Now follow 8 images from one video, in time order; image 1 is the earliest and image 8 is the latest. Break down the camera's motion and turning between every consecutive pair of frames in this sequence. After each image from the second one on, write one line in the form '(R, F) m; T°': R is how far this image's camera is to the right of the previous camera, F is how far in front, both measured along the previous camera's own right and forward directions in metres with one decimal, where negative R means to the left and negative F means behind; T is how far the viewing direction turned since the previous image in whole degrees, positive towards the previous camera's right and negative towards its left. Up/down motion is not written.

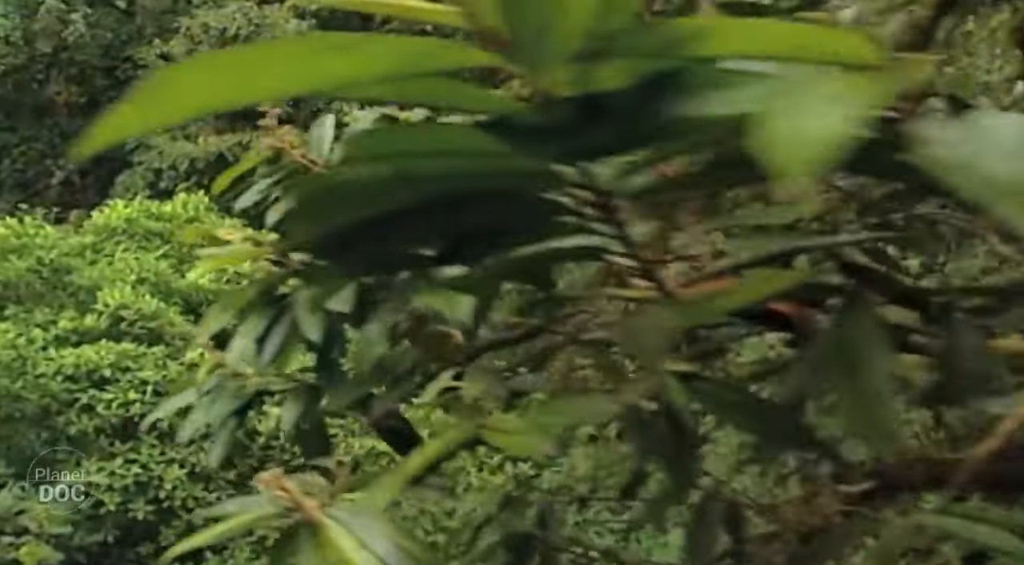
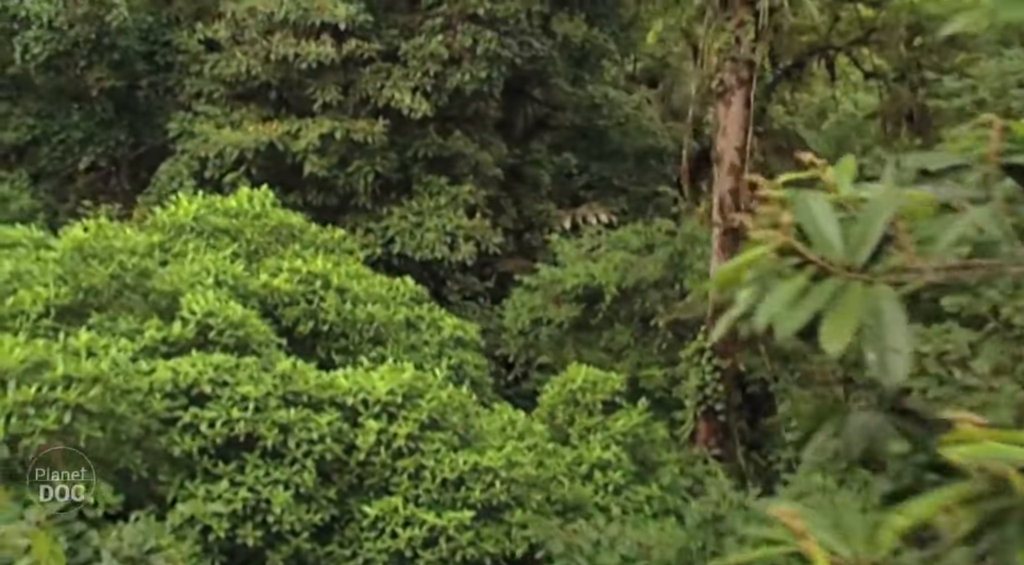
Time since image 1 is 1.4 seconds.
(-0.3, +0.3) m; 0°
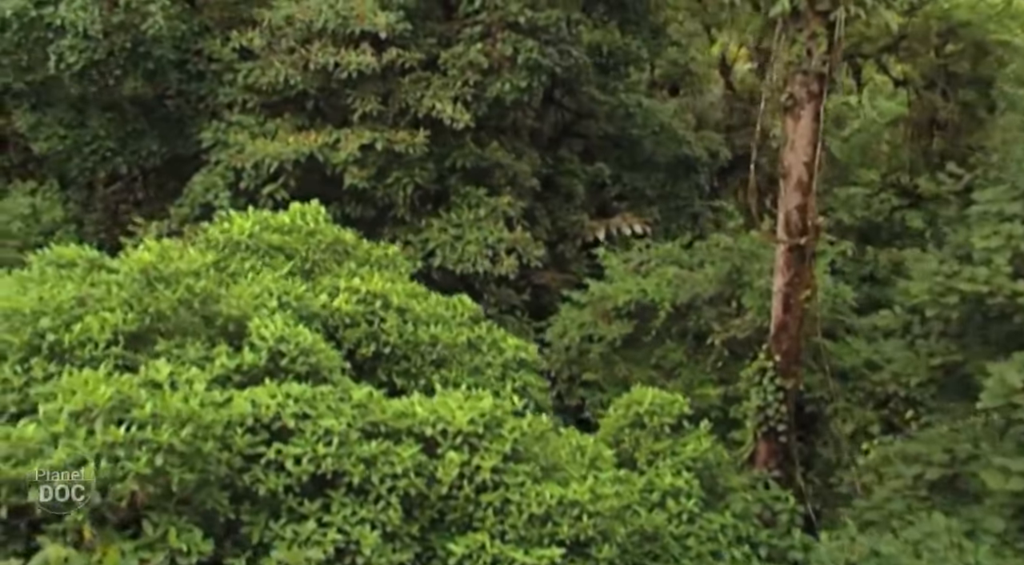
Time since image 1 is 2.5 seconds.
(-0.2, +0.2) m; 0°
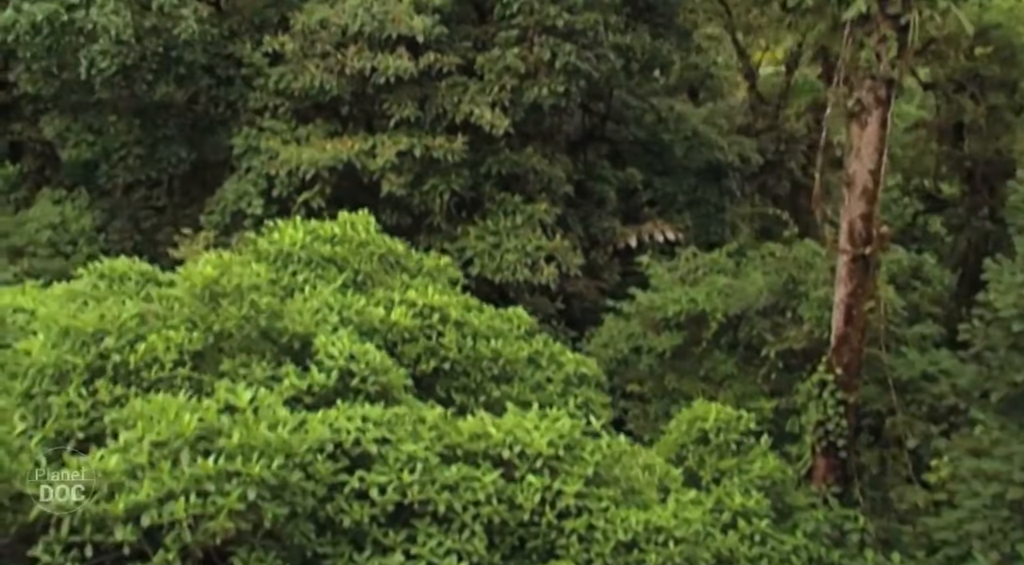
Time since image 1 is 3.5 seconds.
(-0.2, +0.2) m; 0°
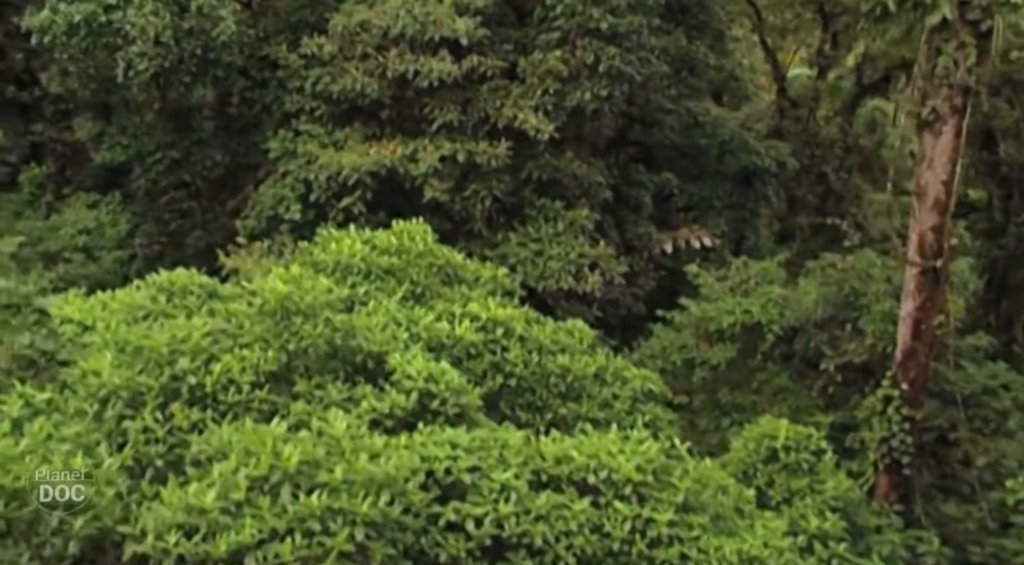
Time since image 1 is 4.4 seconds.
(-0.2, +0.2) m; 0°
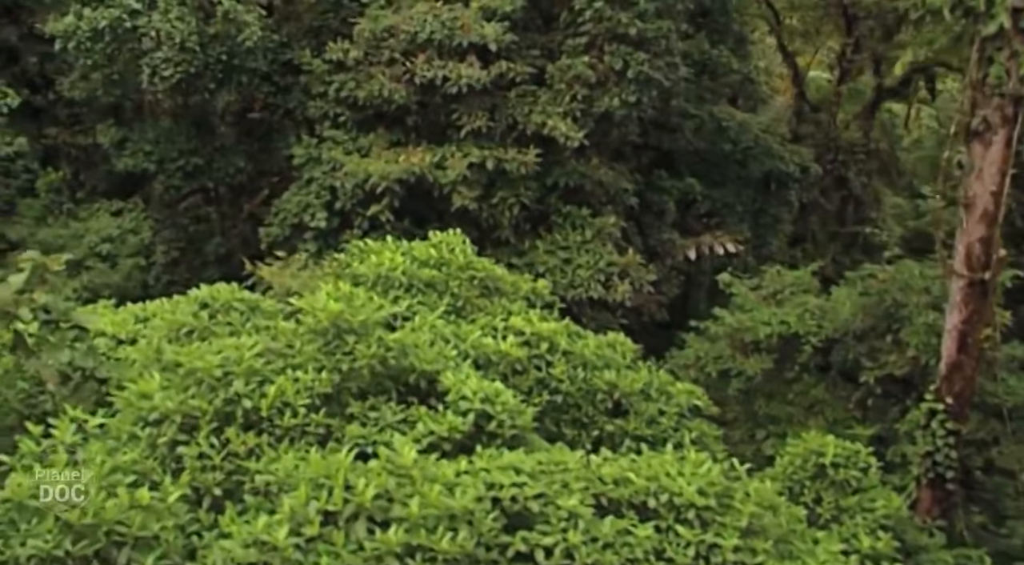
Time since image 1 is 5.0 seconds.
(-0.1, +0.1) m; 0°
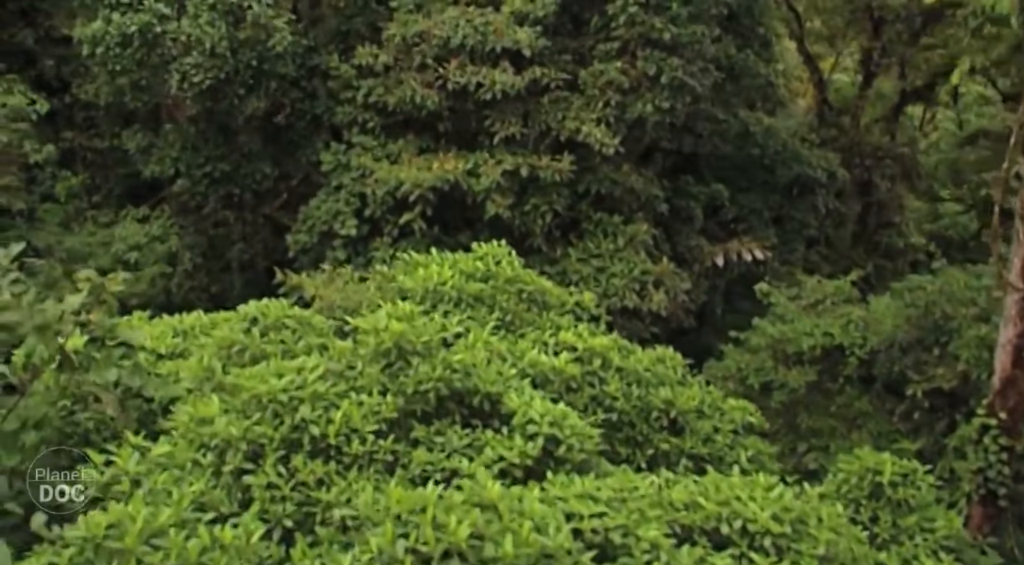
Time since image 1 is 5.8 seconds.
(-0.2, +0.1) m; 0°
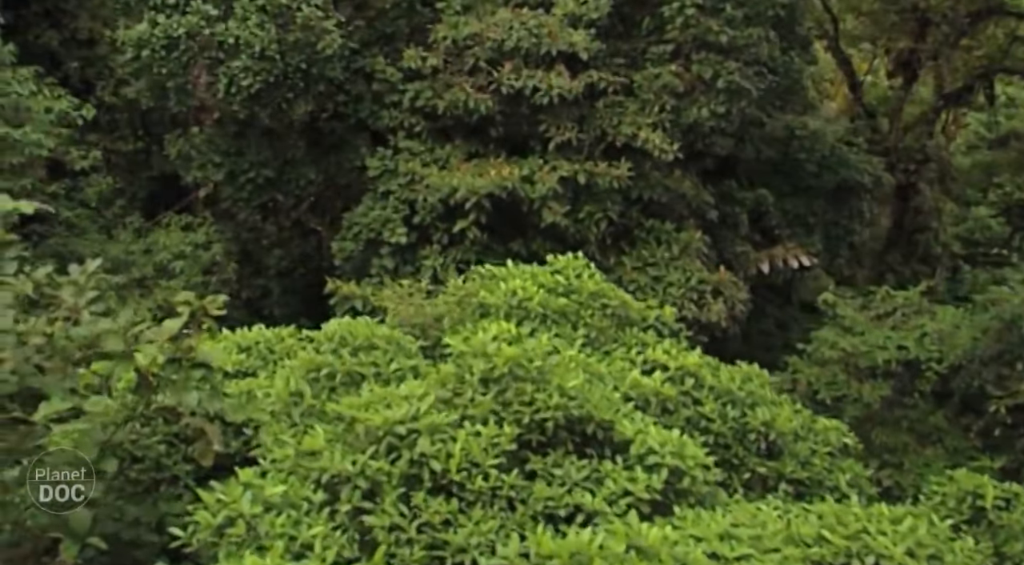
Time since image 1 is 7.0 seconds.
(-0.3, +0.3) m; 0°
